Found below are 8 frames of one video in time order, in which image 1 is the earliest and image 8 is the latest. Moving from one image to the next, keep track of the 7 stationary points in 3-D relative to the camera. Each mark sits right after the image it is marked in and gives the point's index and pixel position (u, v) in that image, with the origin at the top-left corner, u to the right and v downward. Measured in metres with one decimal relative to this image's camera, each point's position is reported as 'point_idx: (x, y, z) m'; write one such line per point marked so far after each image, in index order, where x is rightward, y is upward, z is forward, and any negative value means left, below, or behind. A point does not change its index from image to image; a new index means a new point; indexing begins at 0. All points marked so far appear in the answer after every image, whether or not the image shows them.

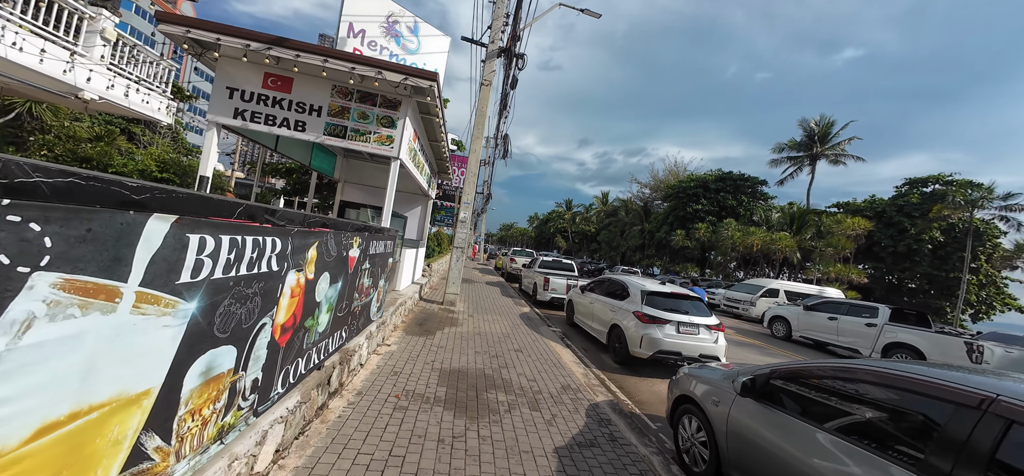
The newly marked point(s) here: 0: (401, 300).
0: (-2.2, -1.3, +7.3) m
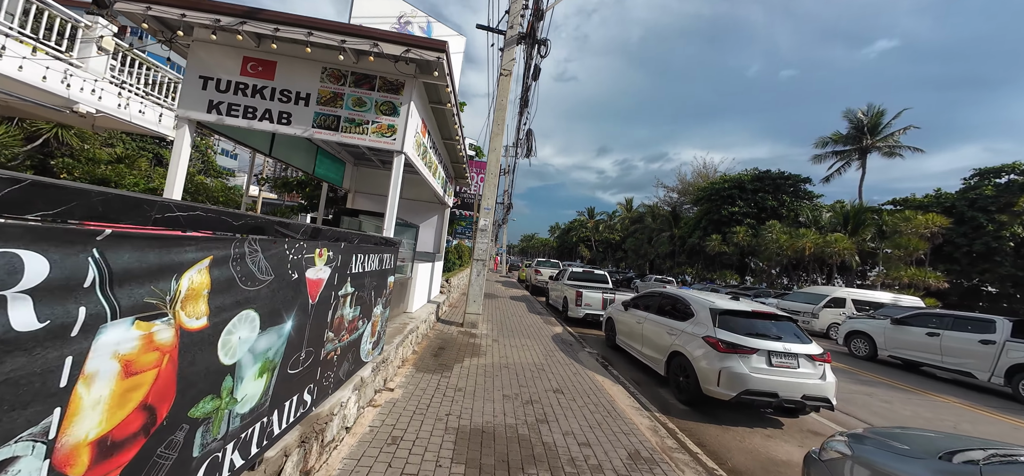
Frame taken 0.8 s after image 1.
0: (-1.7, -1.5, +6.0) m
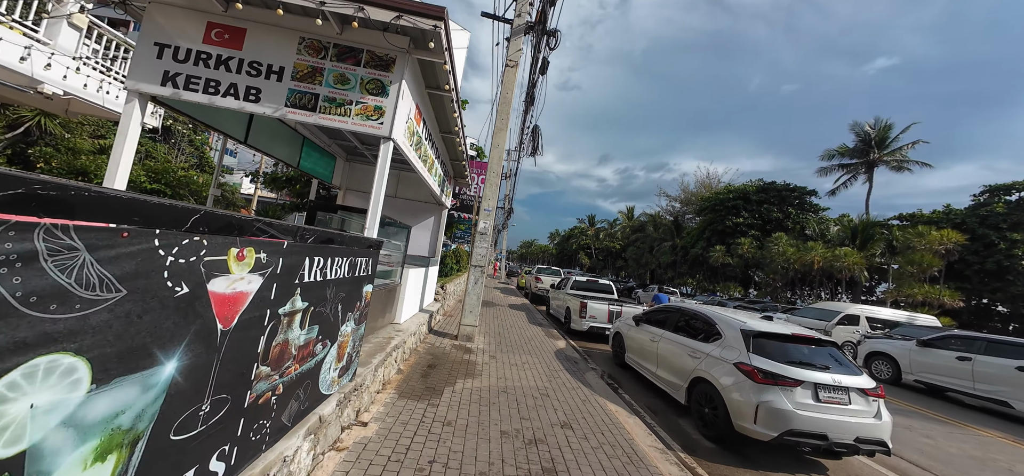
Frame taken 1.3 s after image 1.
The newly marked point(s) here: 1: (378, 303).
0: (-1.6, -1.5, +5.2) m
1: (-2.1, -1.0, +5.7) m
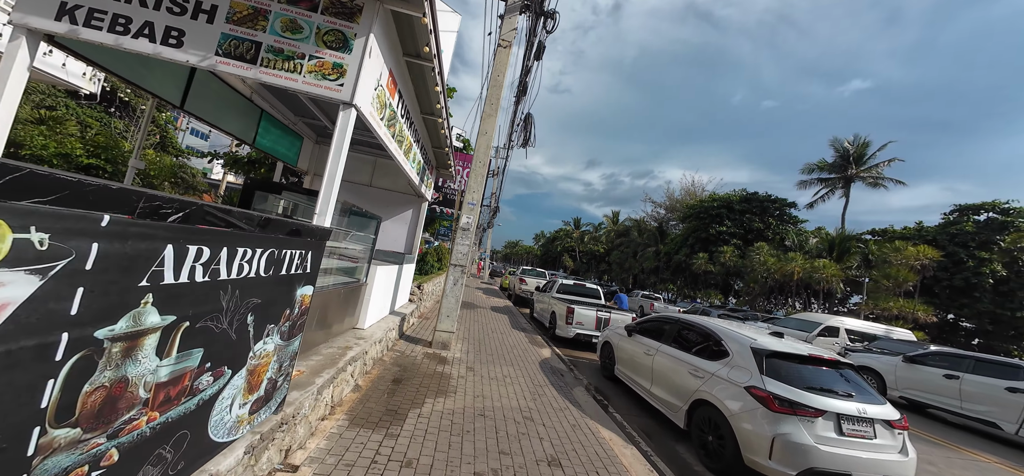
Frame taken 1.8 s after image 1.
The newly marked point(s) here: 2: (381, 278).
0: (-1.9, -1.4, +4.4) m
1: (-2.4, -0.9, +4.8) m
2: (-2.3, -0.7, +6.4) m
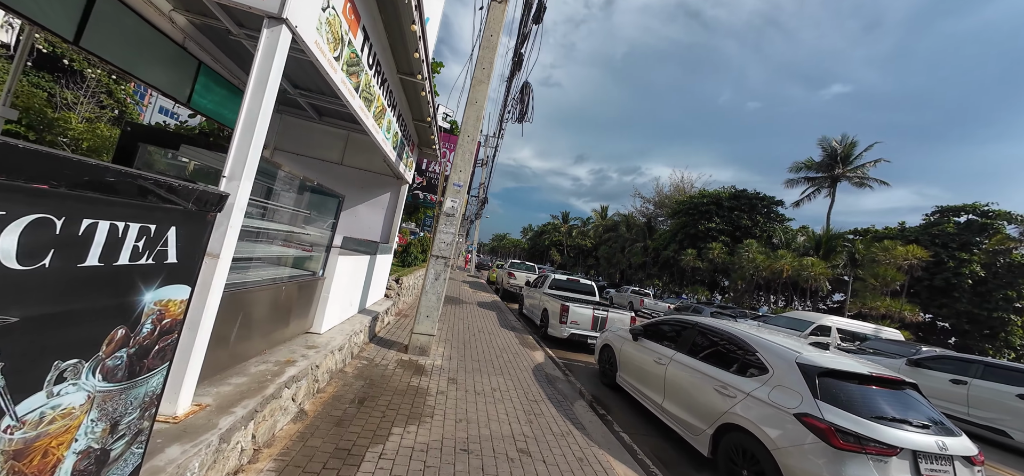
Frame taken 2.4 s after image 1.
0: (-1.9, -1.2, +3.3) m
1: (-2.4, -0.7, +3.7) m
2: (-2.4, -0.5, +5.3) m
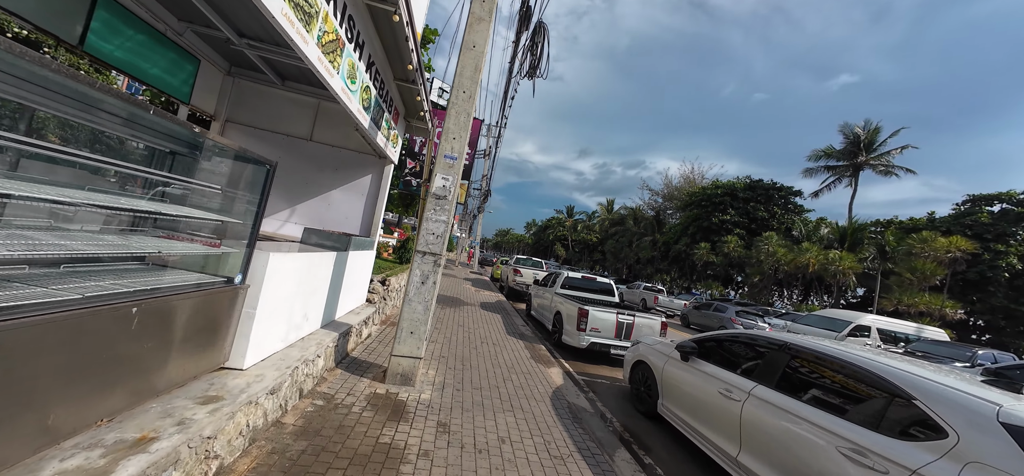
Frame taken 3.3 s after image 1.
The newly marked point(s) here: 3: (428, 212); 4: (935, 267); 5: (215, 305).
0: (-1.8, -1.1, +1.9) m
1: (-2.3, -0.6, +2.2) m
2: (-2.2, -0.4, +3.8) m
3: (-1.0, +0.3, +4.6) m
4: (+23.1, -1.6, +20.0) m
5: (-2.3, -0.5, +2.8) m
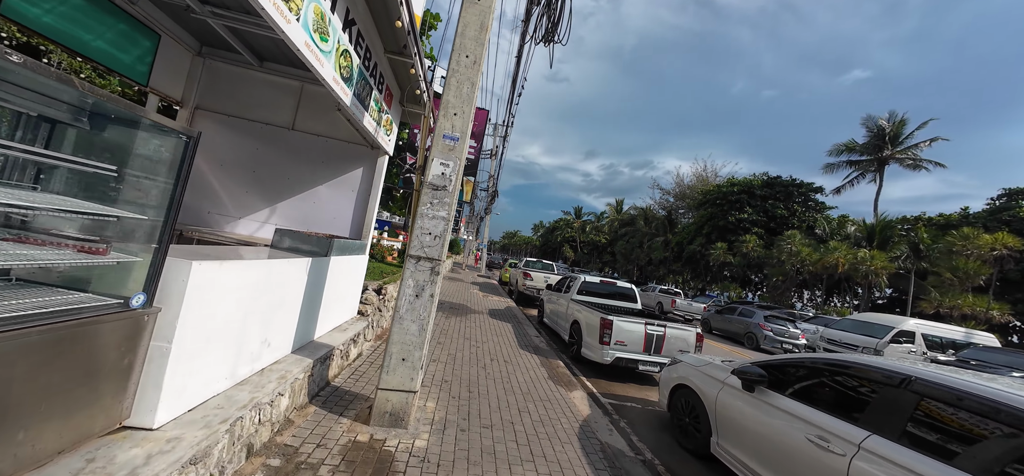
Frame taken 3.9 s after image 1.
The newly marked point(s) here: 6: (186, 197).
0: (-1.7, -1.1, +0.9) m
1: (-2.2, -0.6, +1.3) m
2: (-2.1, -0.4, +2.9) m
3: (-0.9, +0.3, +3.6) m
4: (+23.6, -1.4, +18.5) m
5: (-2.2, -0.5, +1.9) m
6: (-5.0, +0.6, +5.5) m
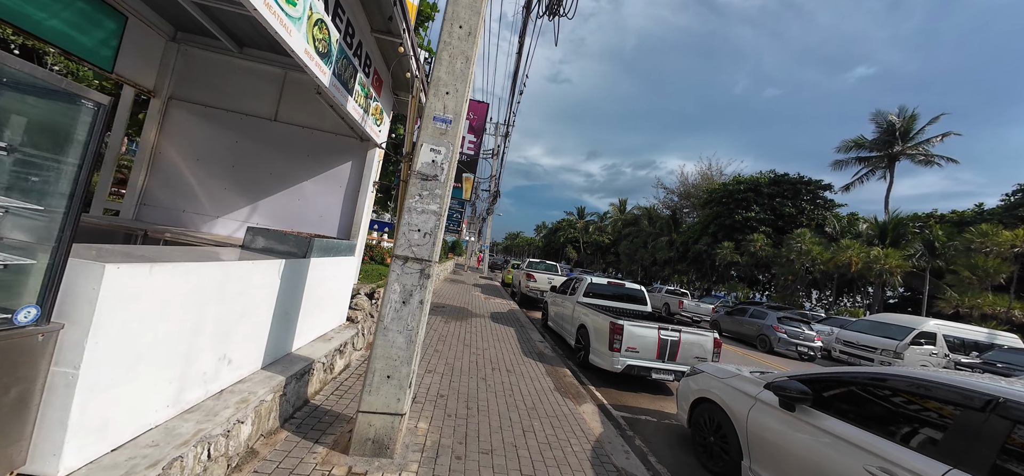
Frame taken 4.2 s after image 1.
0: (-1.7, -1.1, +0.5) m
1: (-2.2, -0.6, +0.9) m
2: (-2.1, -0.4, +2.4) m
3: (-0.9, +0.3, +3.2) m
4: (+23.7, -1.2, +17.9) m
5: (-2.2, -0.5, +1.5) m
6: (-4.9, +0.6, +5.1) m
